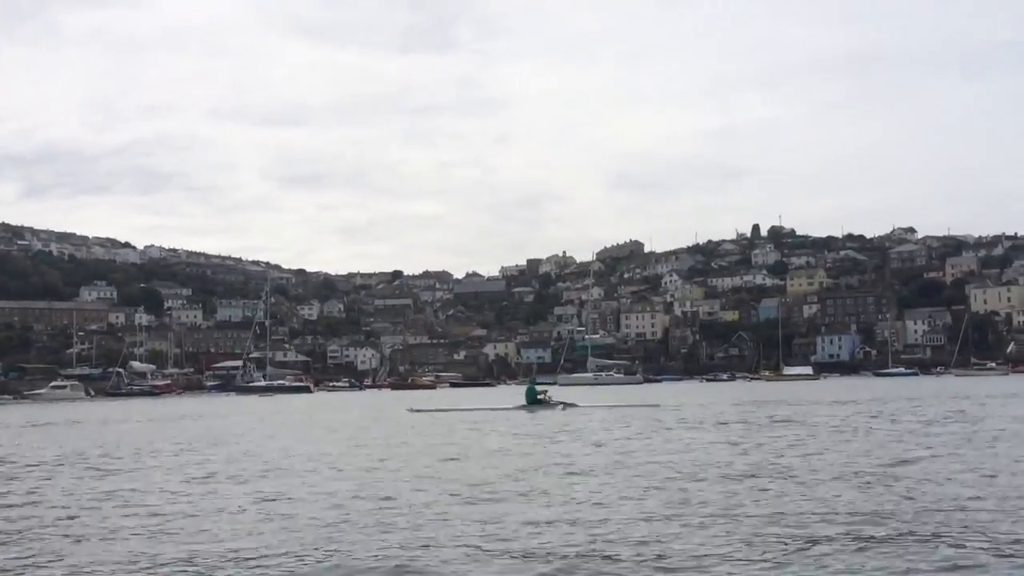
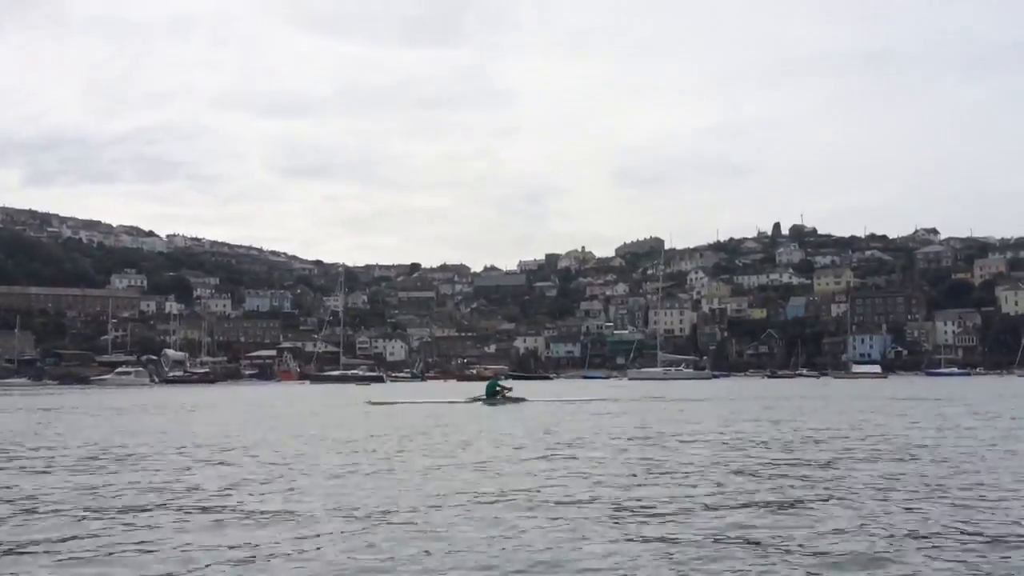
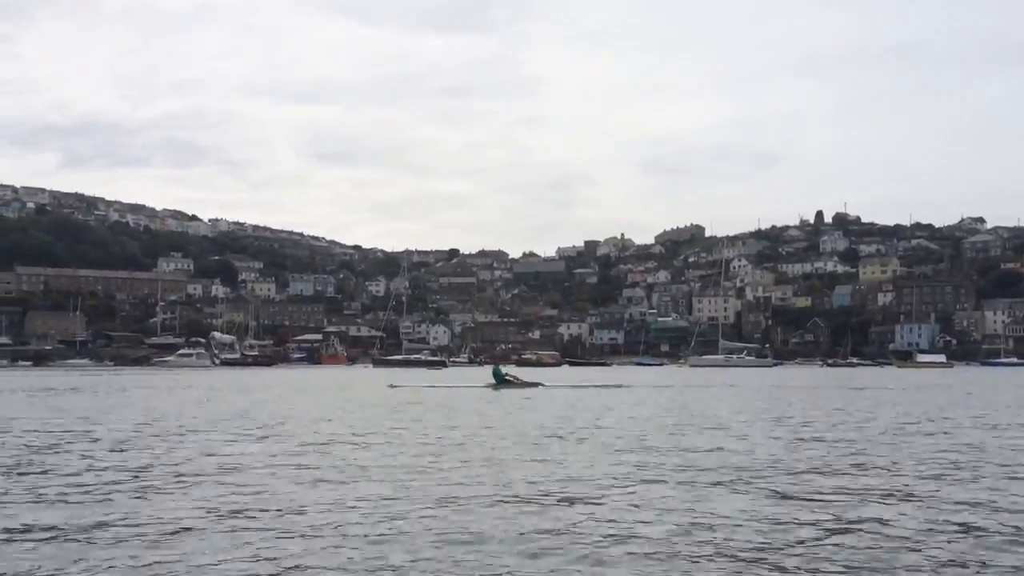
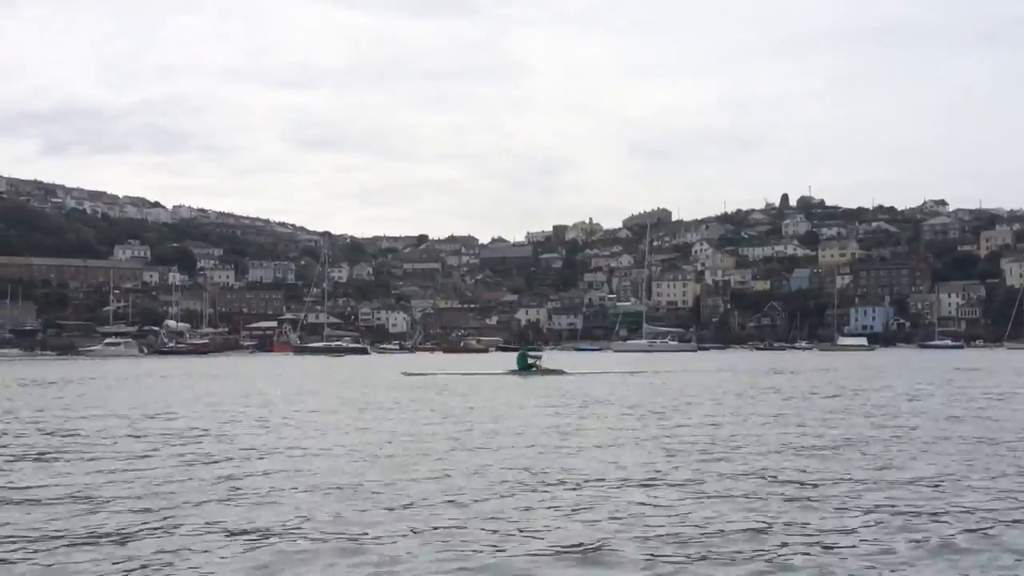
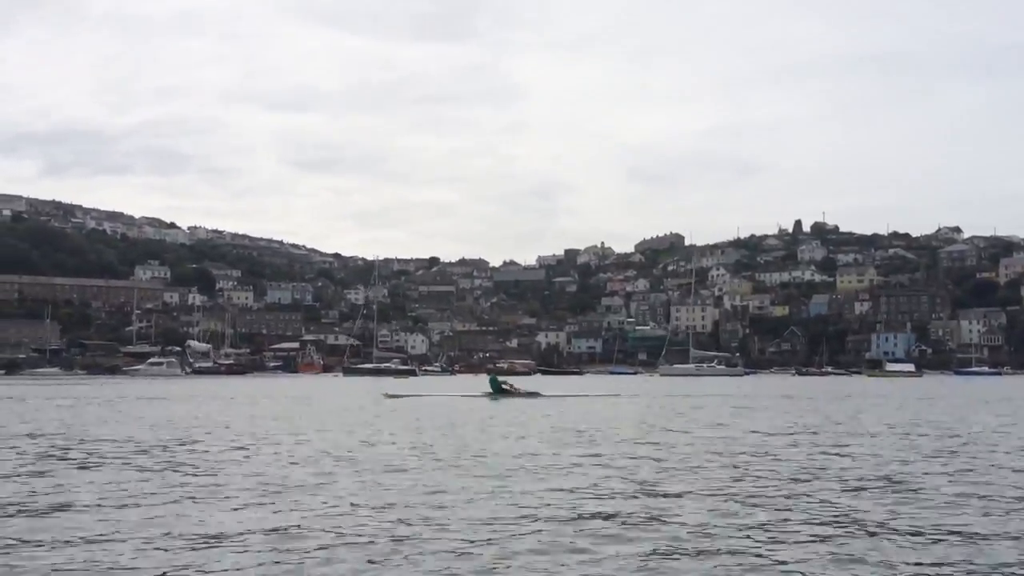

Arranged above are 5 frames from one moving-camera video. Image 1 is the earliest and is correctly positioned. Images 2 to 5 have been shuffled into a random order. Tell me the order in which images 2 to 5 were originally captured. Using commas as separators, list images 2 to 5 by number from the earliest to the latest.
4, 2, 5, 3
